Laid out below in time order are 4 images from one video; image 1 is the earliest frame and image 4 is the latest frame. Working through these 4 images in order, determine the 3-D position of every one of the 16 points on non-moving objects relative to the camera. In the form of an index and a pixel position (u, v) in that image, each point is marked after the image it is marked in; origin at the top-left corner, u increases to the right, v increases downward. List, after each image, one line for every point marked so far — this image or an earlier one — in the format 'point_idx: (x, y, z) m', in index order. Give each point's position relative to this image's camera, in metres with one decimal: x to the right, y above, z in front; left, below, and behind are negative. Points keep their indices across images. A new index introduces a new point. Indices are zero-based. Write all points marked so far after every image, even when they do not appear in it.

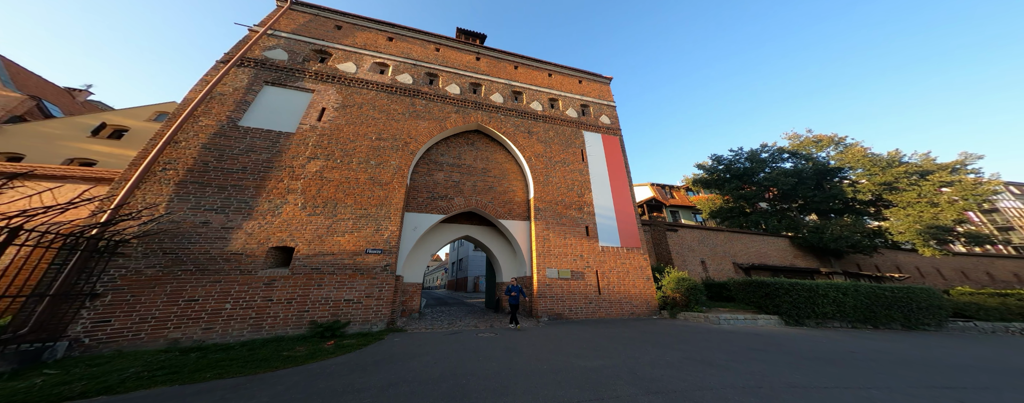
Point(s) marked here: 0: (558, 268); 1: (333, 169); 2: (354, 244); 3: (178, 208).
0: (+1.7, -2.4, +9.1) m
1: (-5.5, +1.0, +7.5) m
2: (-4.4, -1.2, +6.9) m
3: (-7.6, -0.1, +5.6) m
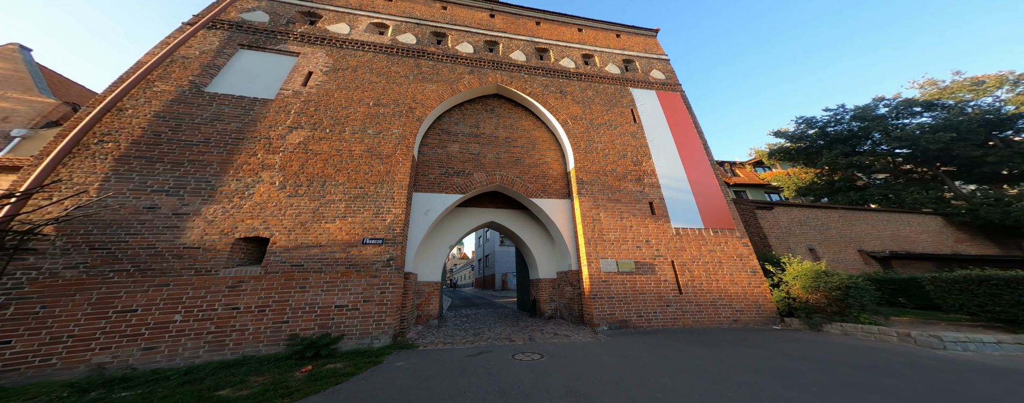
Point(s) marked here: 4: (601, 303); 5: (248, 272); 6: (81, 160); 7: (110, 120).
0: (+2.9, -1.6, +6.8) m
1: (-4.7, +1.4, +6.0) m
2: (-3.5, -0.6, +5.3) m
3: (-6.9, +0.2, +4.3) m
4: (+2.2, -2.6, +6.5) m
5: (-4.8, -1.3, +4.5) m
6: (-7.5, +0.7, +4.3) m
7: (-7.7, +1.6, +4.7) m
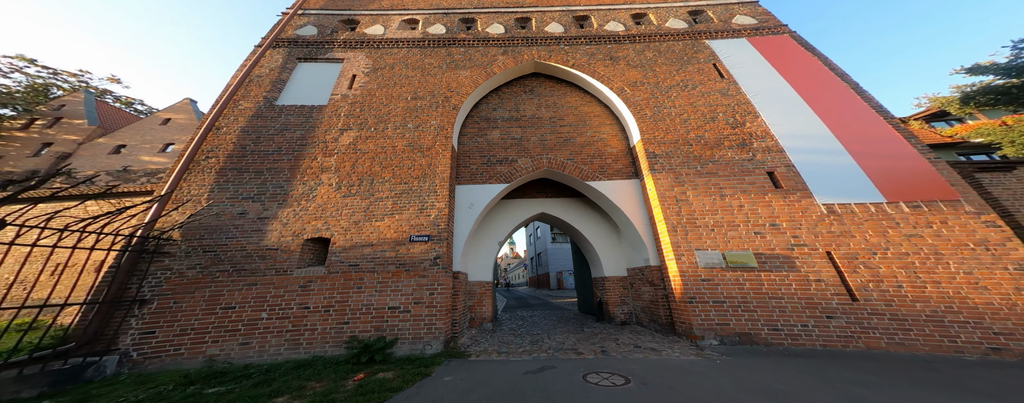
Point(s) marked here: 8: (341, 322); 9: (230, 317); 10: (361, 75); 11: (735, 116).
0: (+4.3, -1.0, +5.0) m
1: (-3.4, +1.5, +6.0) m
2: (-2.3, -0.6, +5.1) m
3: (-5.9, 0.0, +4.9) m
4: (+3.7, -2.1, +4.9) m
5: (-3.7, -1.3, +4.6) m
6: (-6.5, +0.5, +5.1) m
7: (-6.6, +1.3, +5.5) m
8: (-3.0, -2.1, +4.4) m
9: (-4.8, -2.0, +4.2) m
10: (-4.2, +3.6, +7.1) m
11: (+6.2, +2.4, +6.9) m
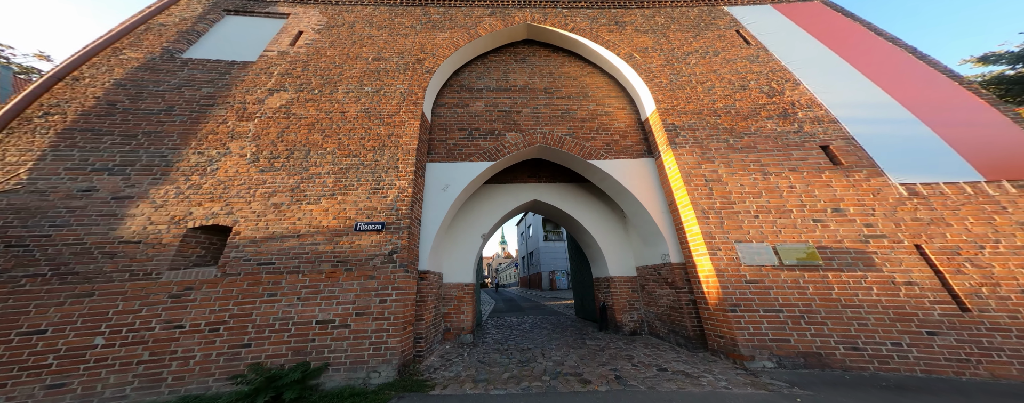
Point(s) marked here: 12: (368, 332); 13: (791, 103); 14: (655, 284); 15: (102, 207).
0: (+4.0, -0.6, +3.8) m
1: (-3.7, +1.9, +4.5) m
2: (-2.6, -0.2, +3.6) m
3: (-6.1, +0.4, +3.4) m
4: (+3.4, -1.7, +3.6) m
5: (-3.9, -0.9, +3.2) m
6: (-6.8, +0.9, +3.5) m
7: (-6.9, +1.7, +3.9) m
8: (-3.3, -1.7, +3.0) m
9: (-5.0, -1.6, +2.7) m
10: (-4.5, +4.0, +5.6) m
11: (+5.9, +2.7, +5.7) m
12: (-1.8, -1.7, +3.1) m
13: (+6.0, +2.1, +5.4) m
14: (+3.3, -1.9, +5.7) m
15: (-5.3, -0.1, +3.3) m
